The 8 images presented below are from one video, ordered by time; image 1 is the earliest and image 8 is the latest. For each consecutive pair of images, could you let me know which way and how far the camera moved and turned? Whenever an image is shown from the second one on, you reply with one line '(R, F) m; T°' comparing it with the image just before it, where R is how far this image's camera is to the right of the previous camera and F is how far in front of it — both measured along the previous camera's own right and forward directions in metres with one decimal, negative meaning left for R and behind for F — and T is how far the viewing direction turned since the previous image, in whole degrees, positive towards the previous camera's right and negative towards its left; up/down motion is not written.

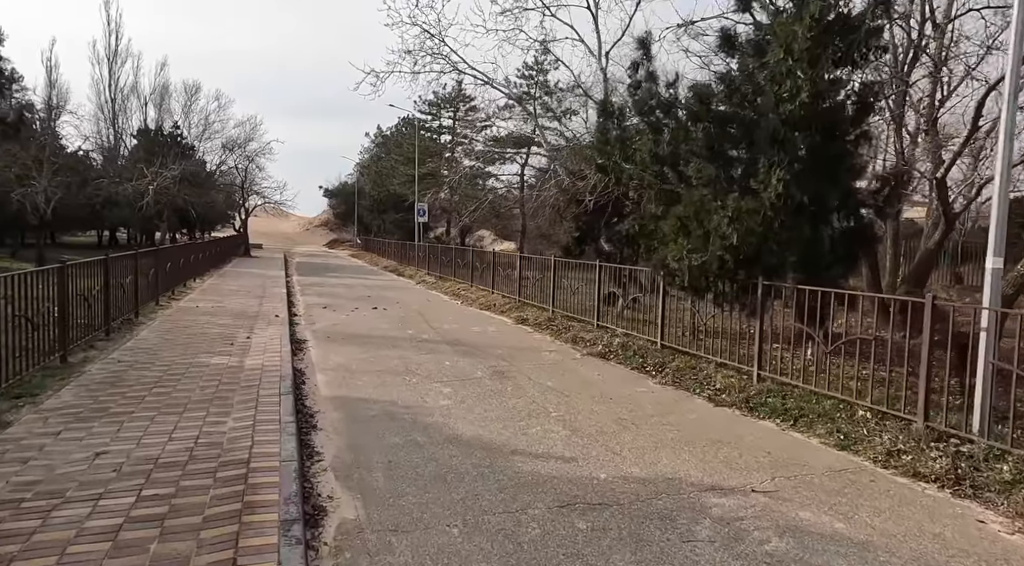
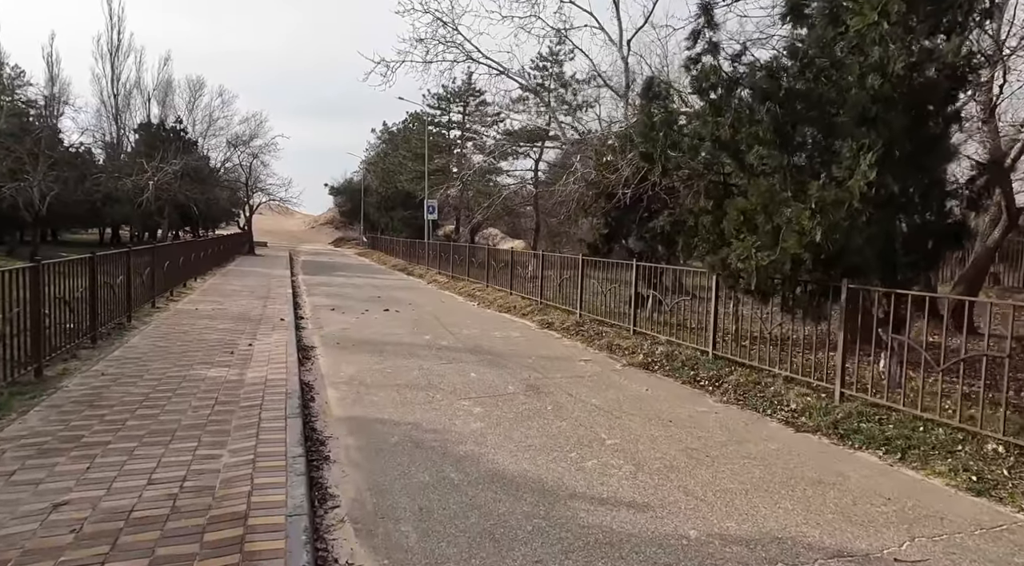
(-0.3, +1.0) m; 0°
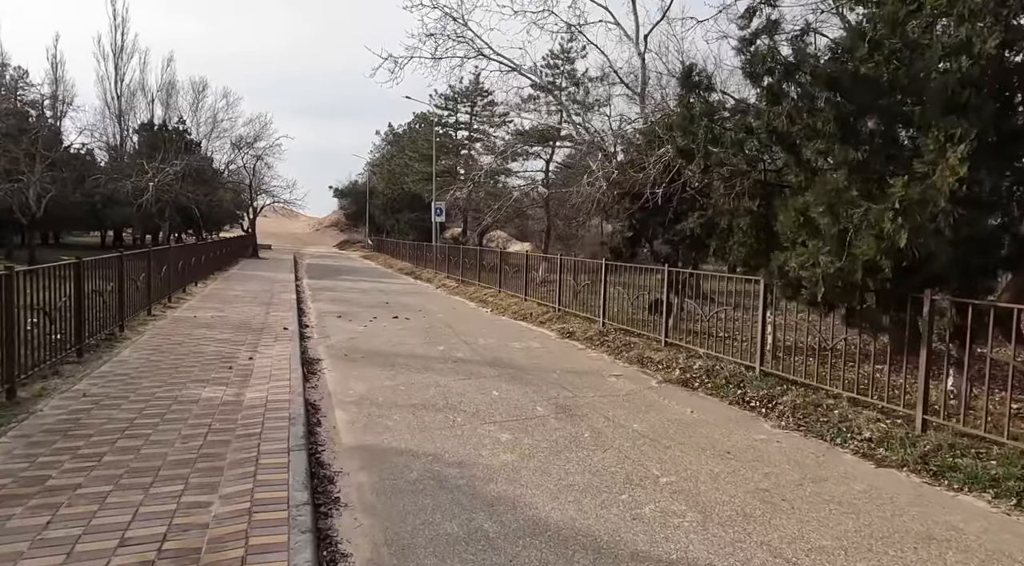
(-0.2, +0.8) m; 0°
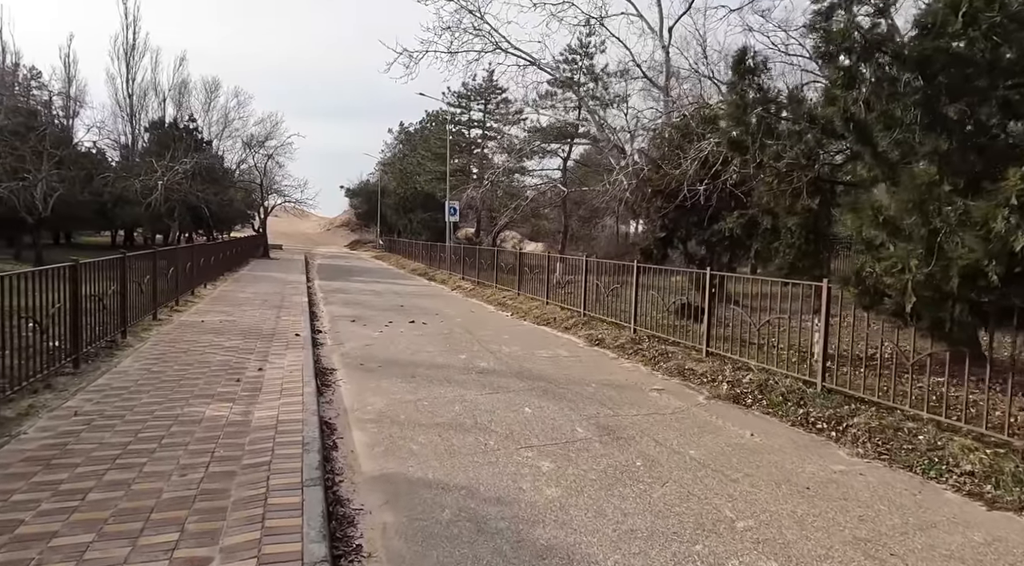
(-0.2, +0.7) m; -1°
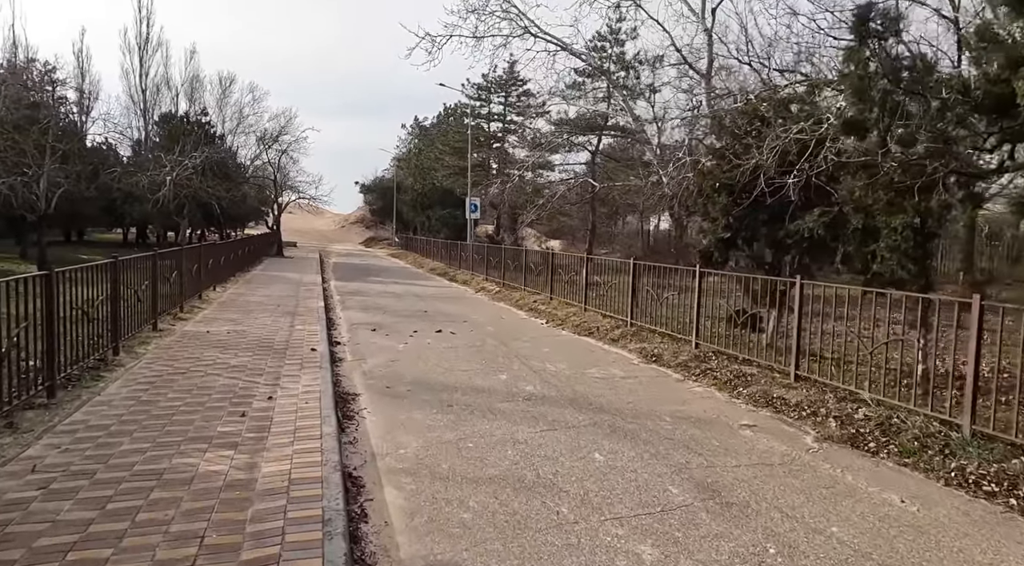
(-0.4, +1.3) m; -1°
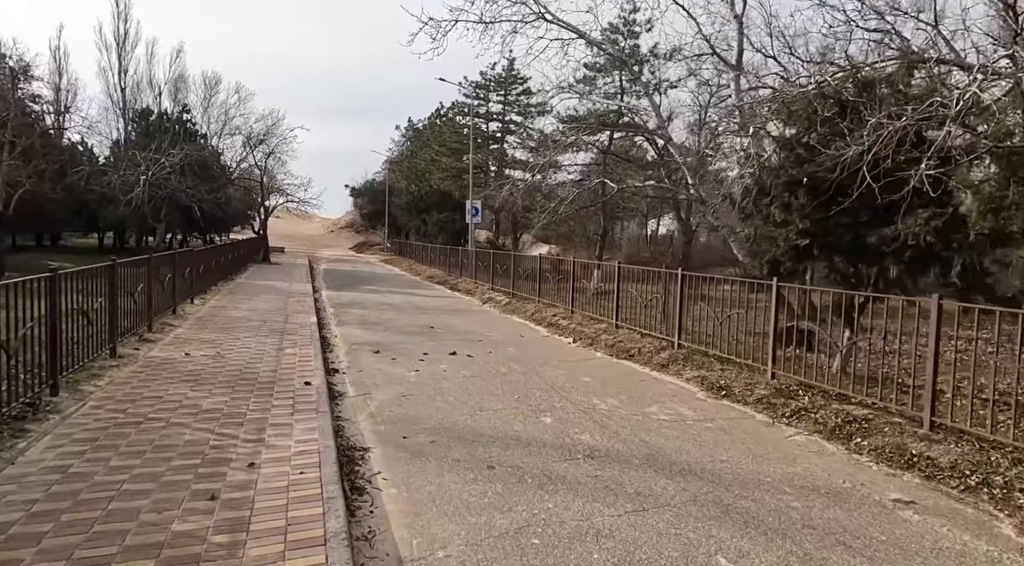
(-0.5, +1.7) m; +1°
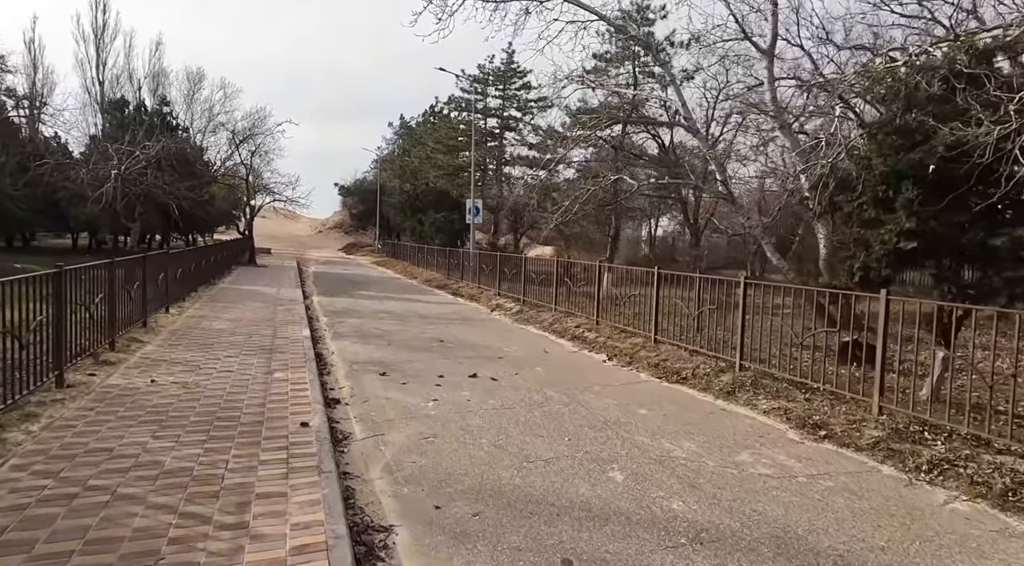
(-0.5, +1.6) m; +1°
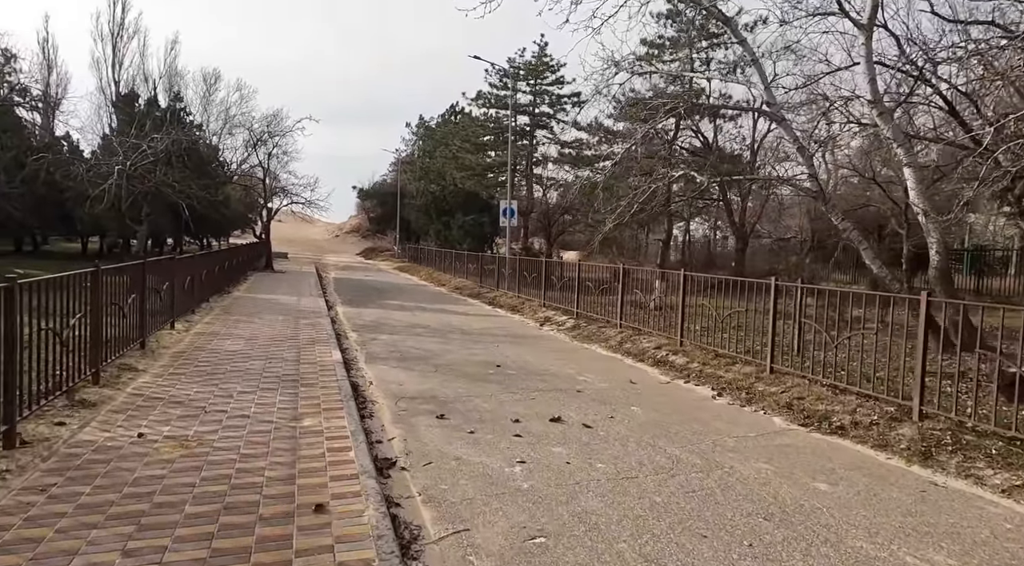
(-0.8, +2.1) m; -1°
